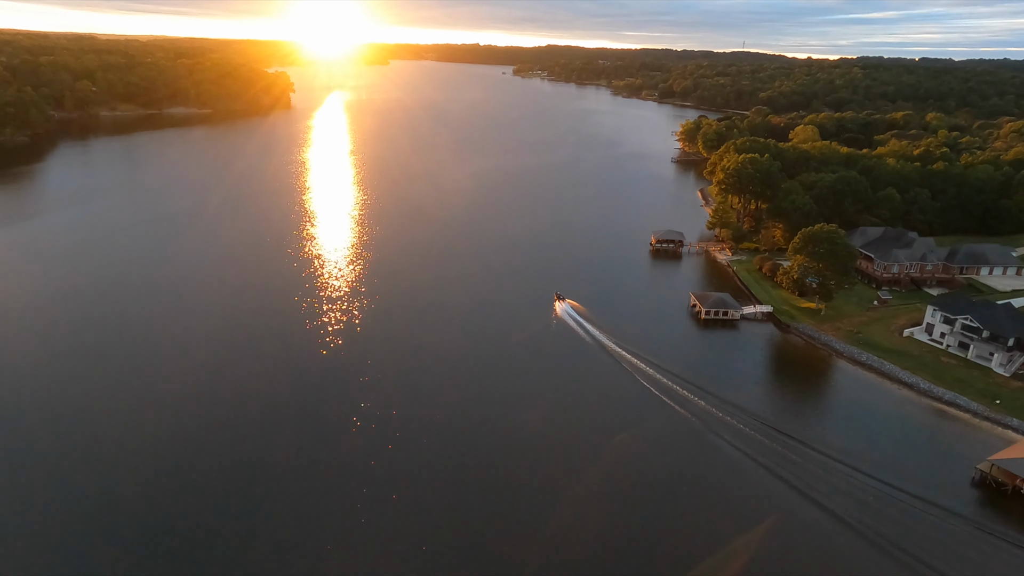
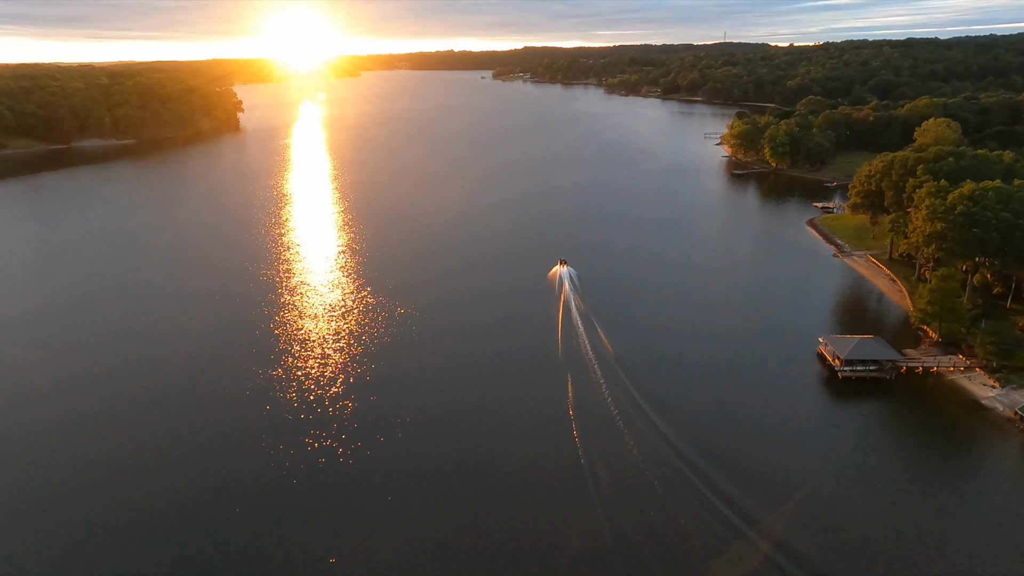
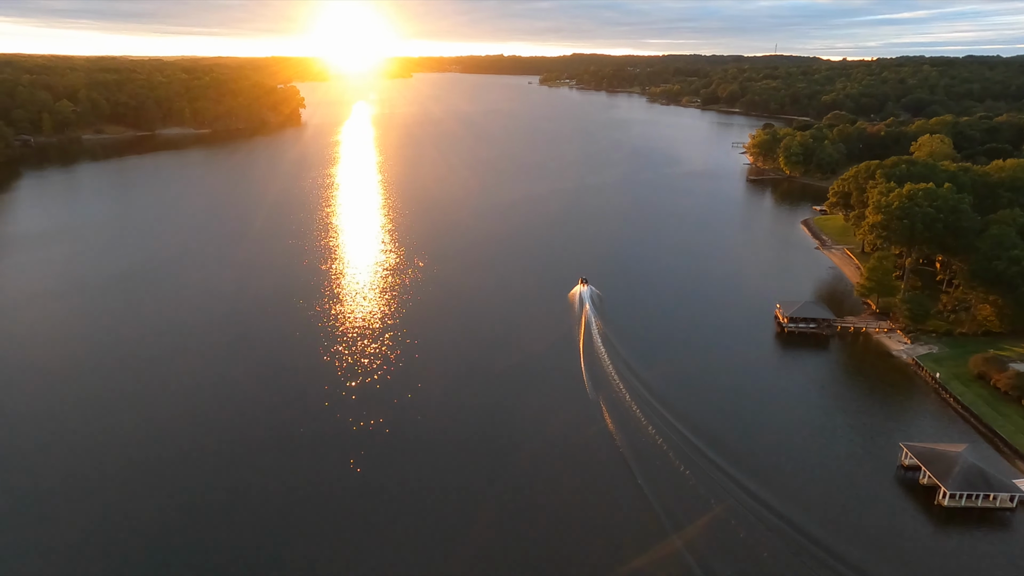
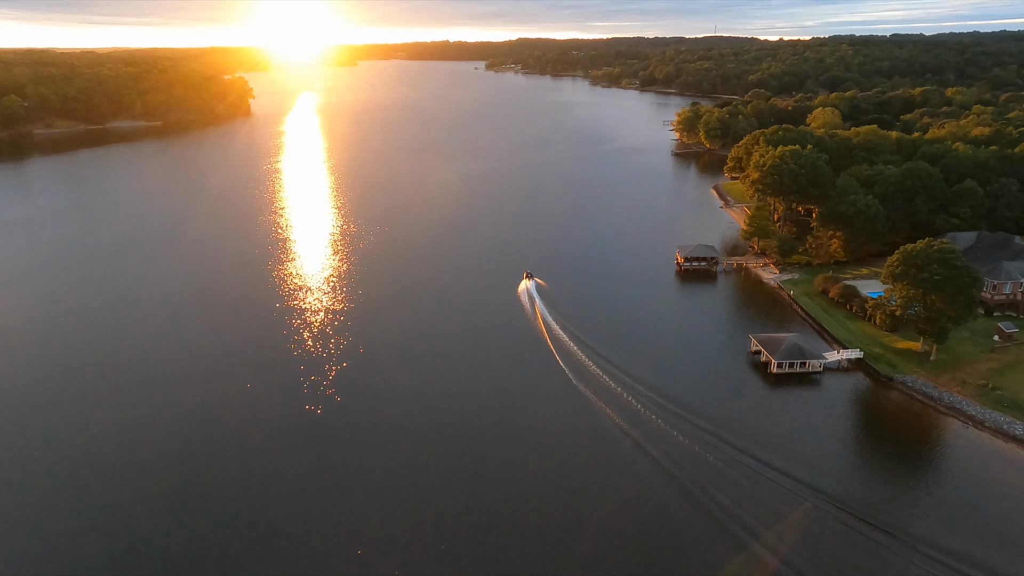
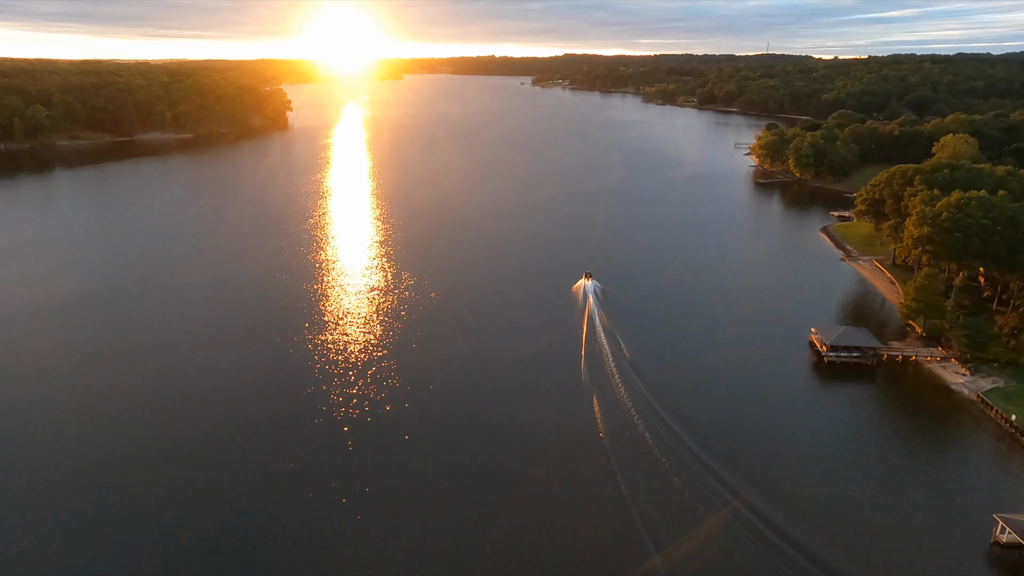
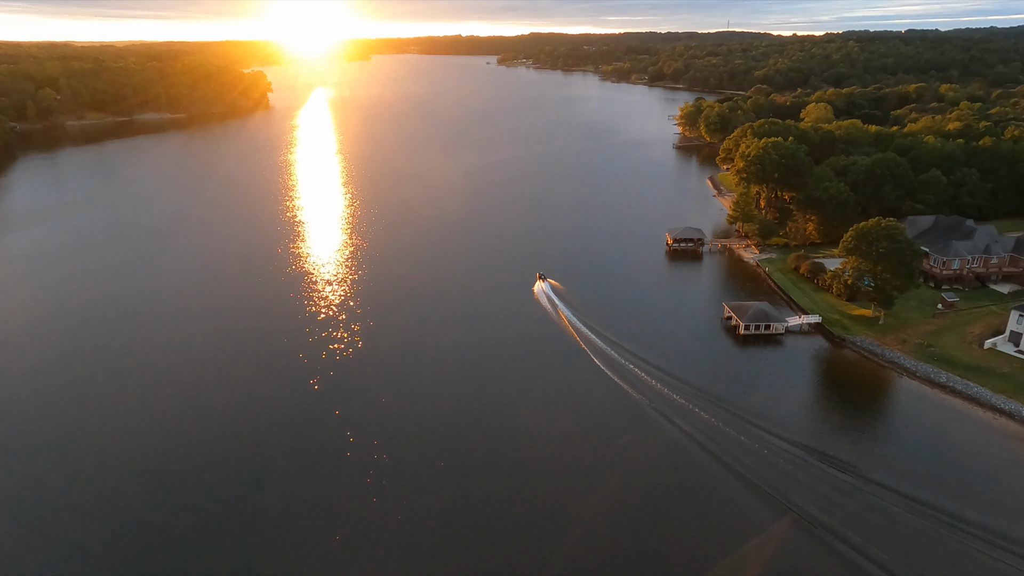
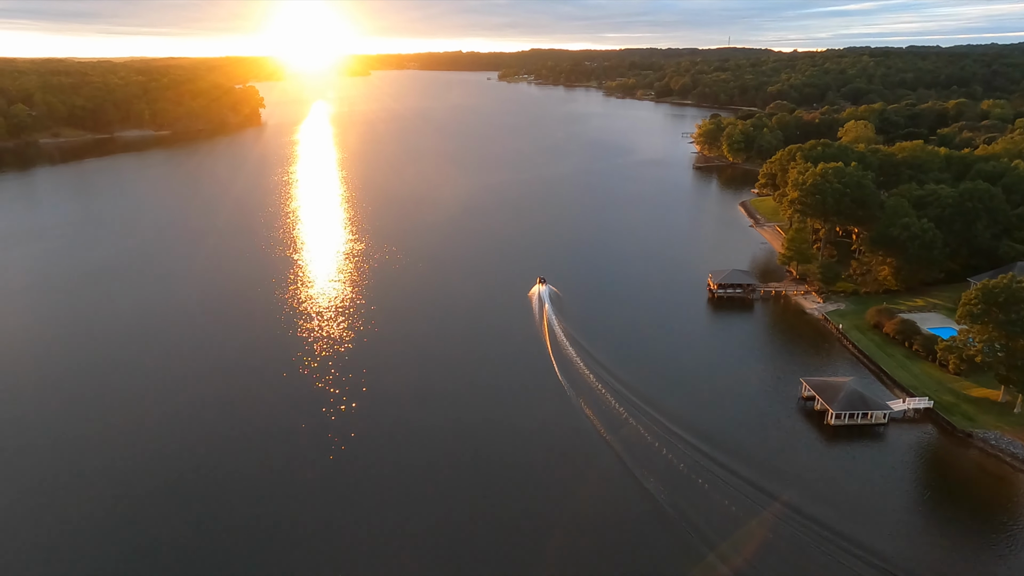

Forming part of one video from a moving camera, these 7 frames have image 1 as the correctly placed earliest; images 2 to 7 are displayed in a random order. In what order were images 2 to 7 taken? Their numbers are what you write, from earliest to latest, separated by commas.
6, 4, 7, 3, 5, 2
